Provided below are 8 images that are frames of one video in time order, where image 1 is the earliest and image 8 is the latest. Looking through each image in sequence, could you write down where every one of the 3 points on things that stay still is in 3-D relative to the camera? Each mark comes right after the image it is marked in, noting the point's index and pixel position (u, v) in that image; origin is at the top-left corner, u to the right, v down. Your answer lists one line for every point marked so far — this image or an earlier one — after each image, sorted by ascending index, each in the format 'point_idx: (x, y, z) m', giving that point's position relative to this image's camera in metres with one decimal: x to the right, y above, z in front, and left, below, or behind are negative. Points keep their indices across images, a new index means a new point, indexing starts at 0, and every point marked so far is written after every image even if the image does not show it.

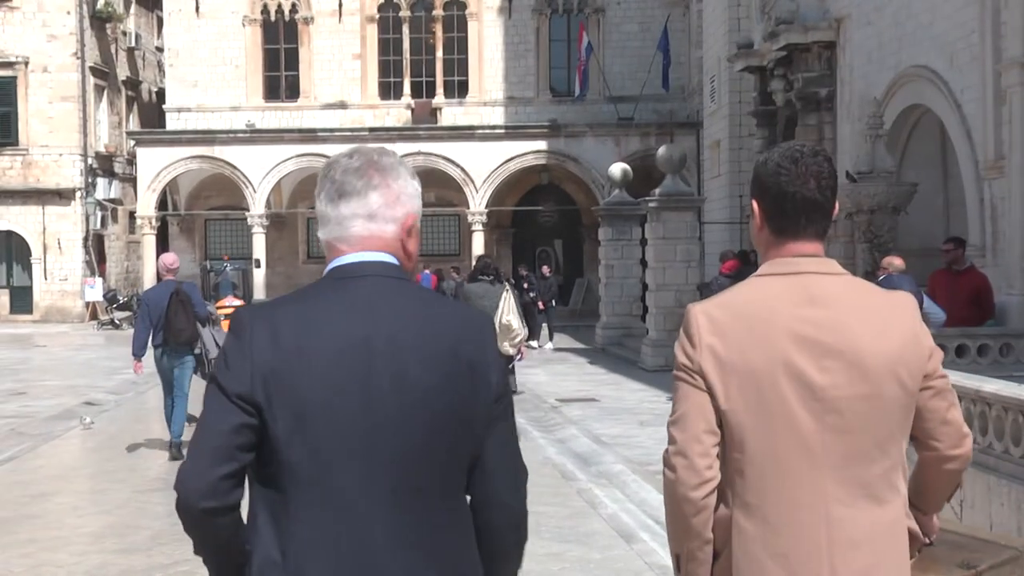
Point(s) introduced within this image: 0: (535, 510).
0: (+0.2, -1.8, +10.1) m
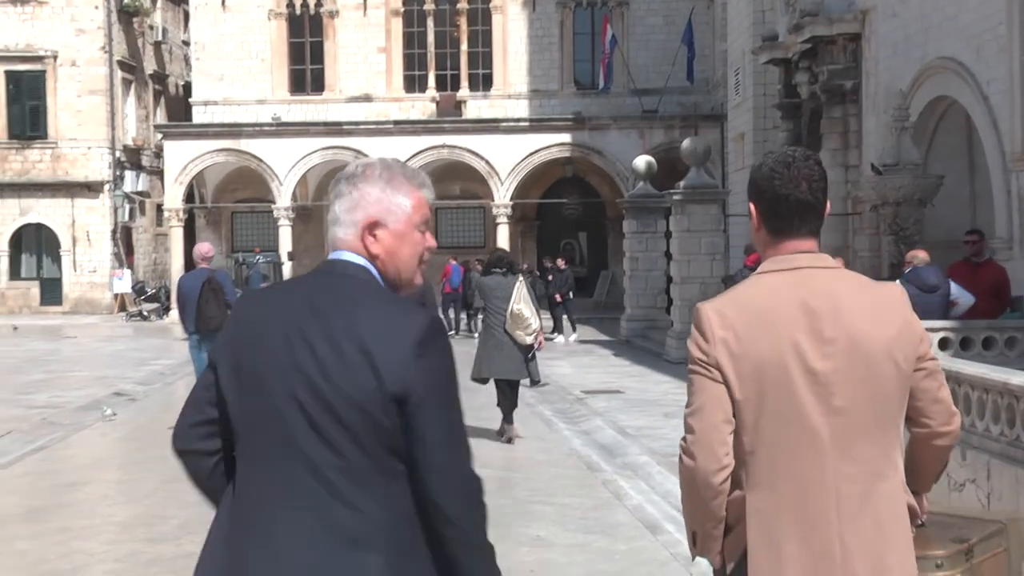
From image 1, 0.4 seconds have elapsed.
0: (+0.4, -1.7, +10.1) m
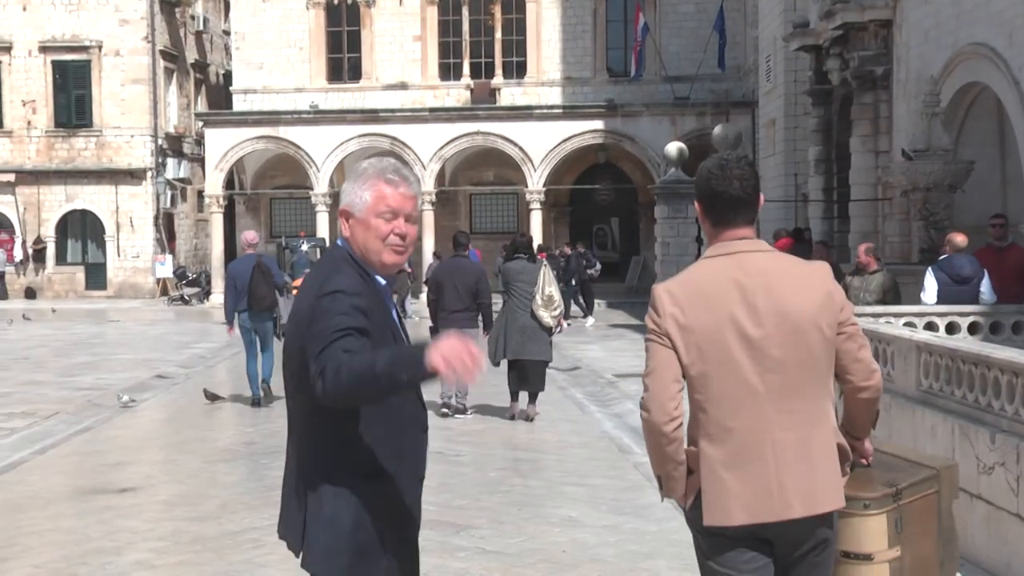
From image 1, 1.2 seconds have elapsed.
0: (+0.6, -1.6, +10.3) m
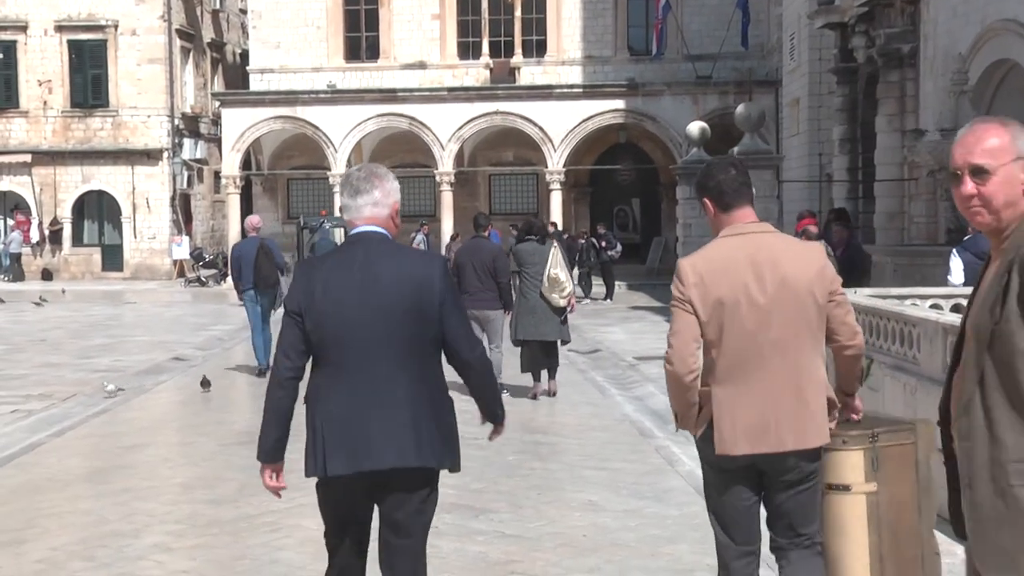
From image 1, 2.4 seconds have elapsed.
0: (+0.8, -1.4, +10.2) m
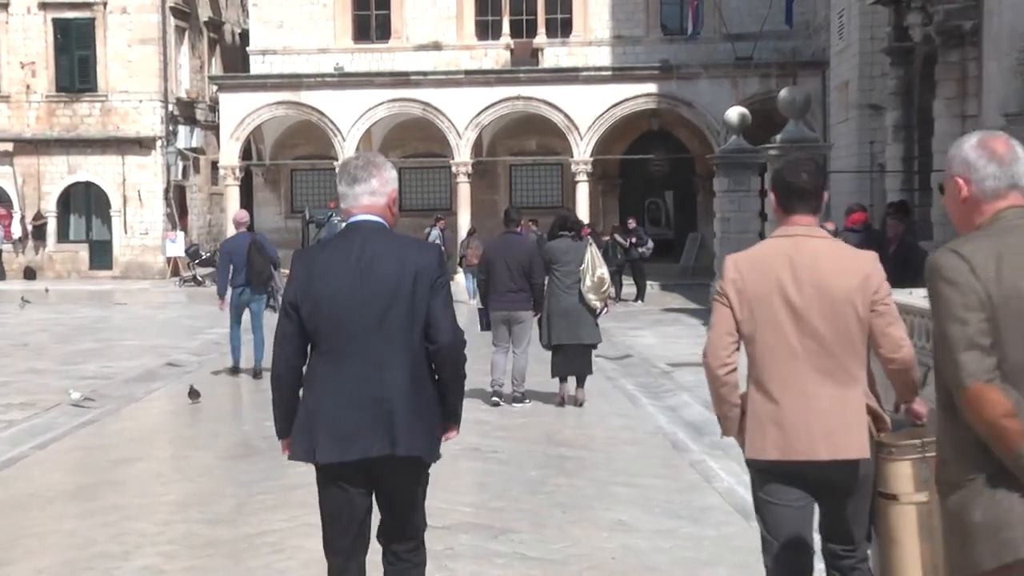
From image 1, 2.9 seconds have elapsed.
0: (+1.0, -1.4, +9.3) m
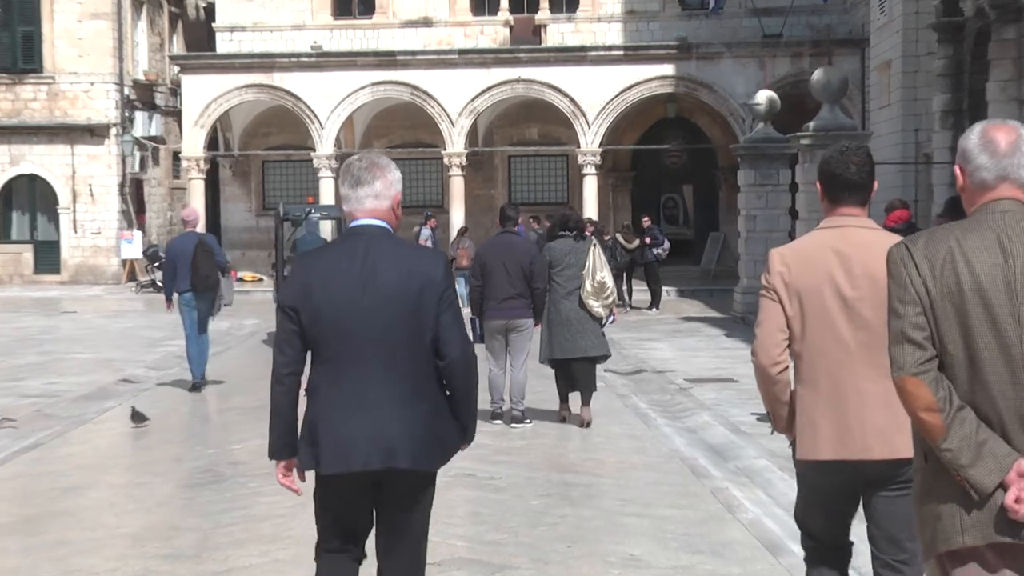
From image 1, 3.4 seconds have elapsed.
0: (+1.0, -1.5, +8.2) m
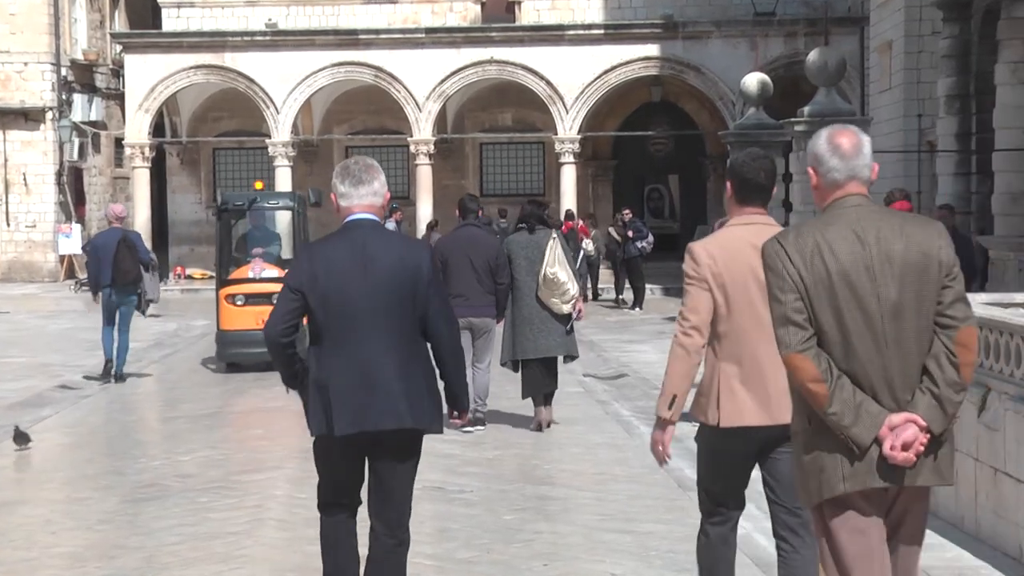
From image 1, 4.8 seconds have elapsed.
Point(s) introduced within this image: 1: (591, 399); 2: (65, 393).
0: (+0.8, -1.5, +7.6) m
1: (+0.7, -1.0, +11.4) m
2: (-3.8, -0.9, +11.6) m
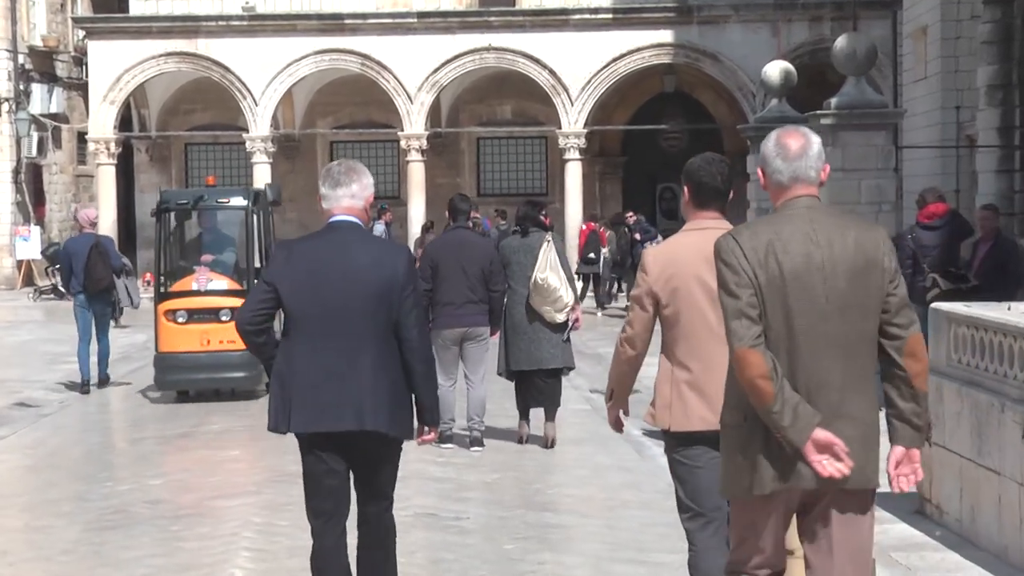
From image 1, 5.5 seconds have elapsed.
0: (+0.8, -1.5, +6.9) m
1: (+0.7, -1.0, +10.7) m
2: (-3.8, -1.0, +10.9) m
